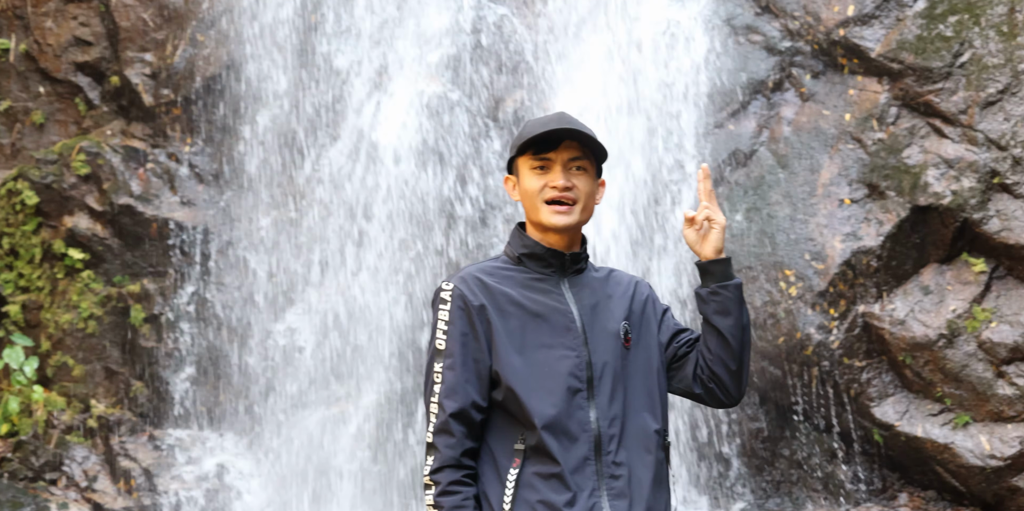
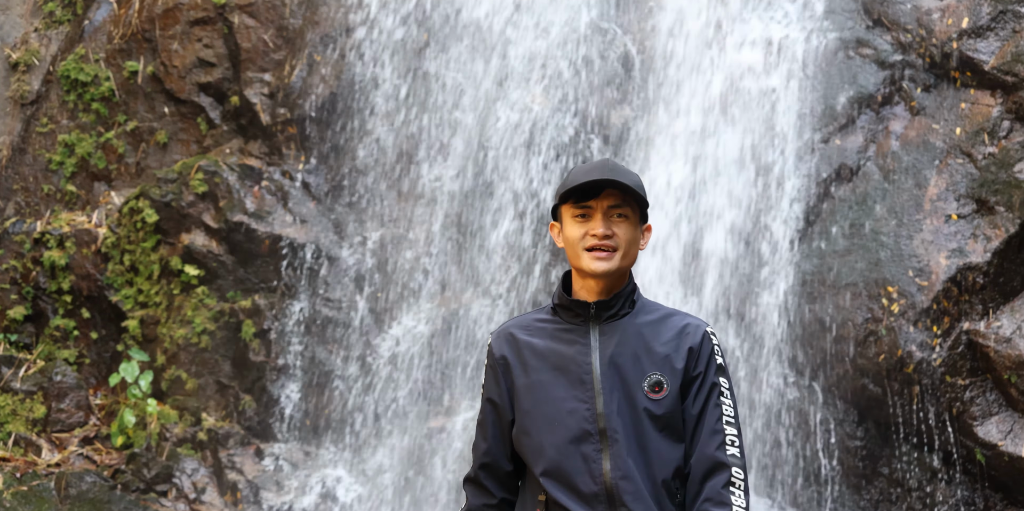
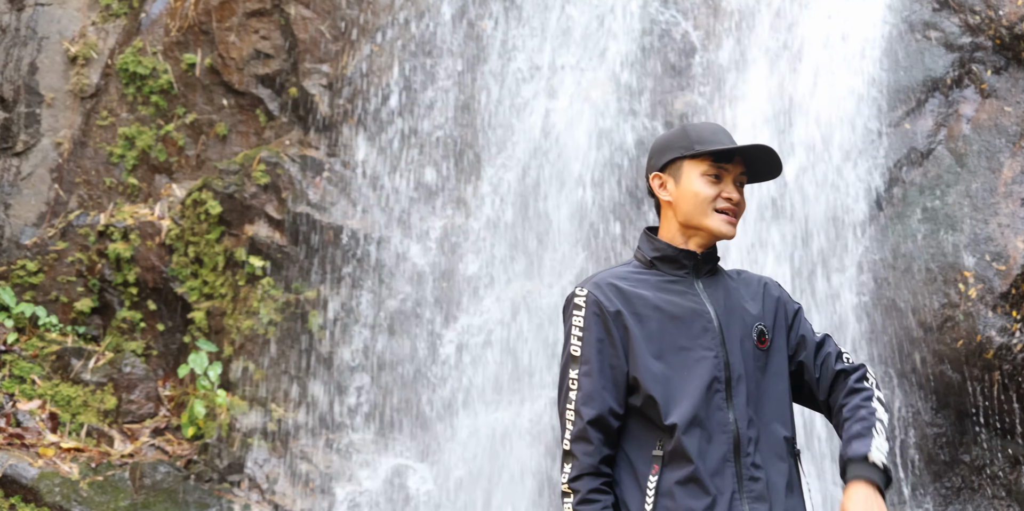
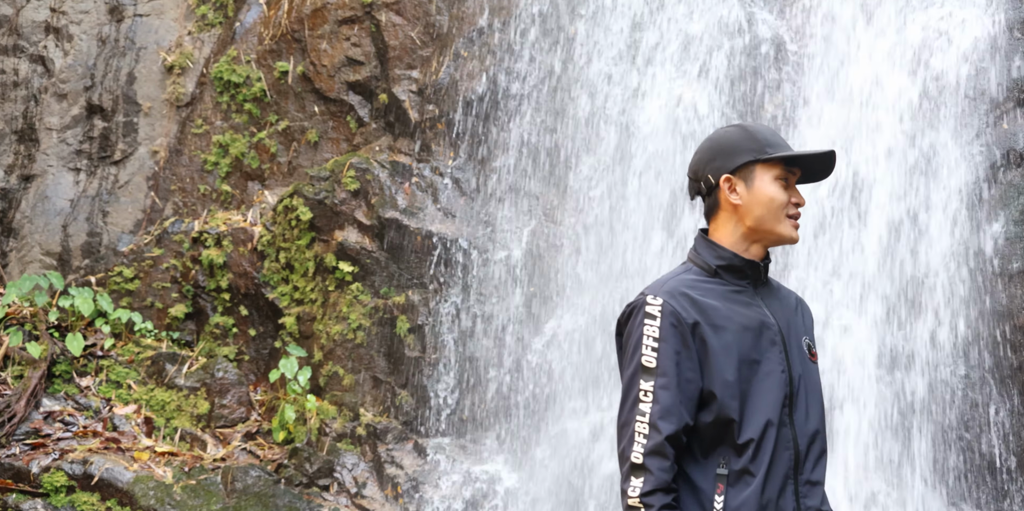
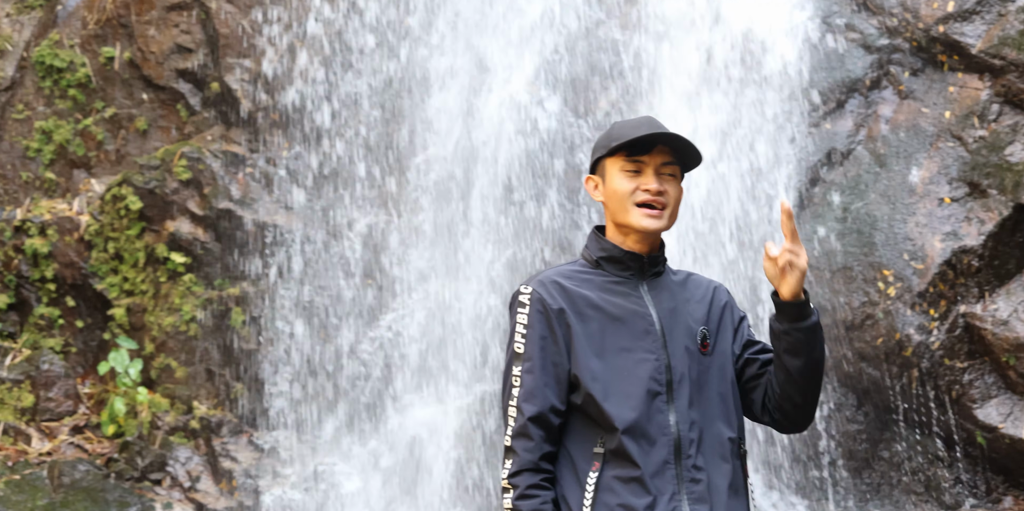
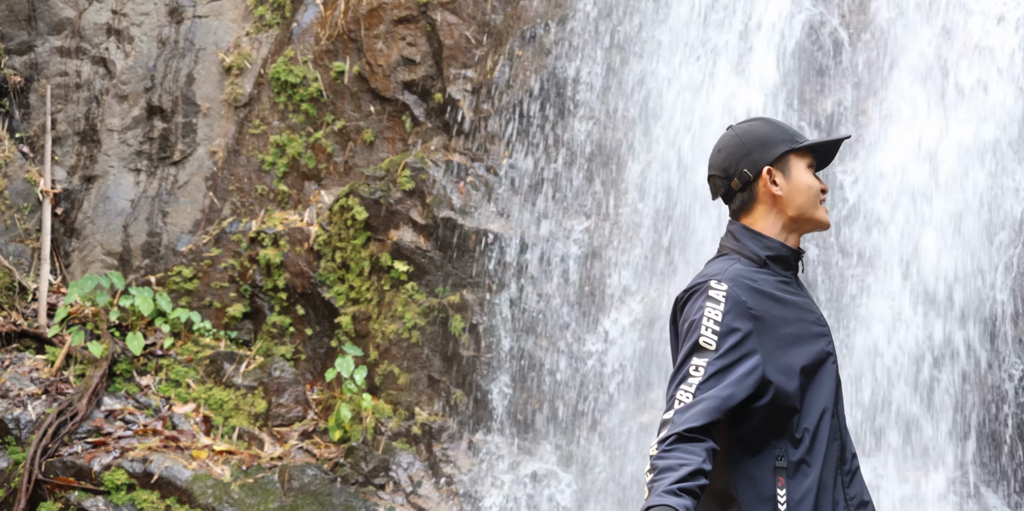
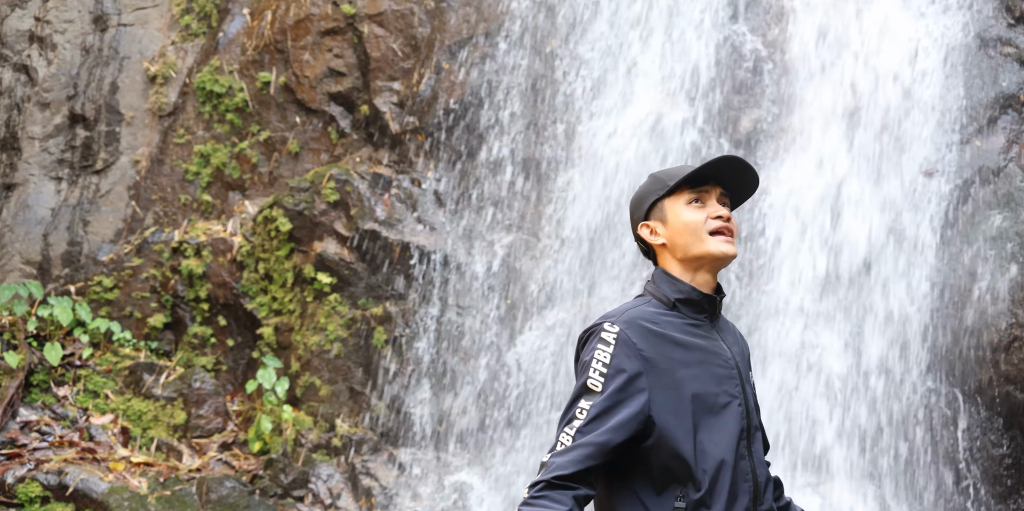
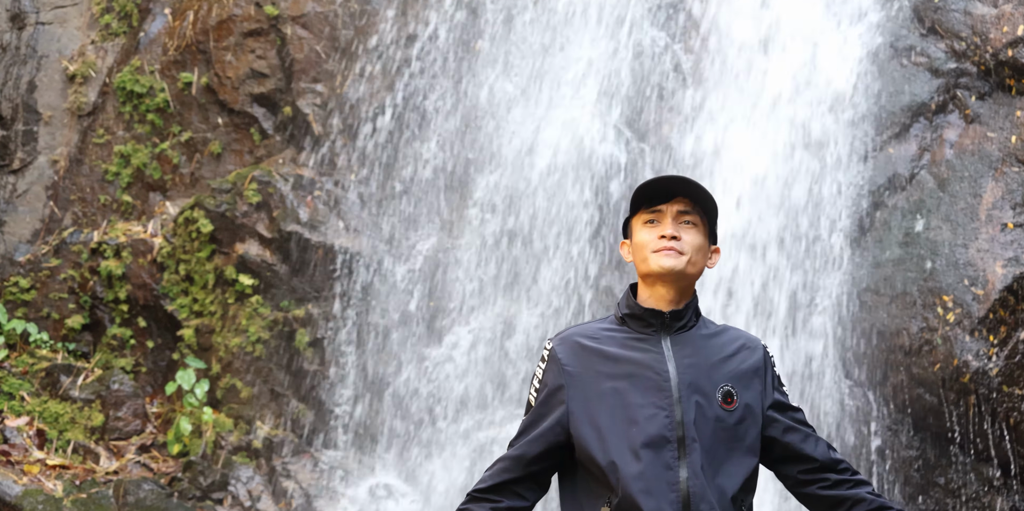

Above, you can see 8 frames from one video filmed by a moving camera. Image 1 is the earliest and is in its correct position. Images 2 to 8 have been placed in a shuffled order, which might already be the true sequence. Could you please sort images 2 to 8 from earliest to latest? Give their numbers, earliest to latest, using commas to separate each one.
5, 3, 4, 6, 7, 8, 2
